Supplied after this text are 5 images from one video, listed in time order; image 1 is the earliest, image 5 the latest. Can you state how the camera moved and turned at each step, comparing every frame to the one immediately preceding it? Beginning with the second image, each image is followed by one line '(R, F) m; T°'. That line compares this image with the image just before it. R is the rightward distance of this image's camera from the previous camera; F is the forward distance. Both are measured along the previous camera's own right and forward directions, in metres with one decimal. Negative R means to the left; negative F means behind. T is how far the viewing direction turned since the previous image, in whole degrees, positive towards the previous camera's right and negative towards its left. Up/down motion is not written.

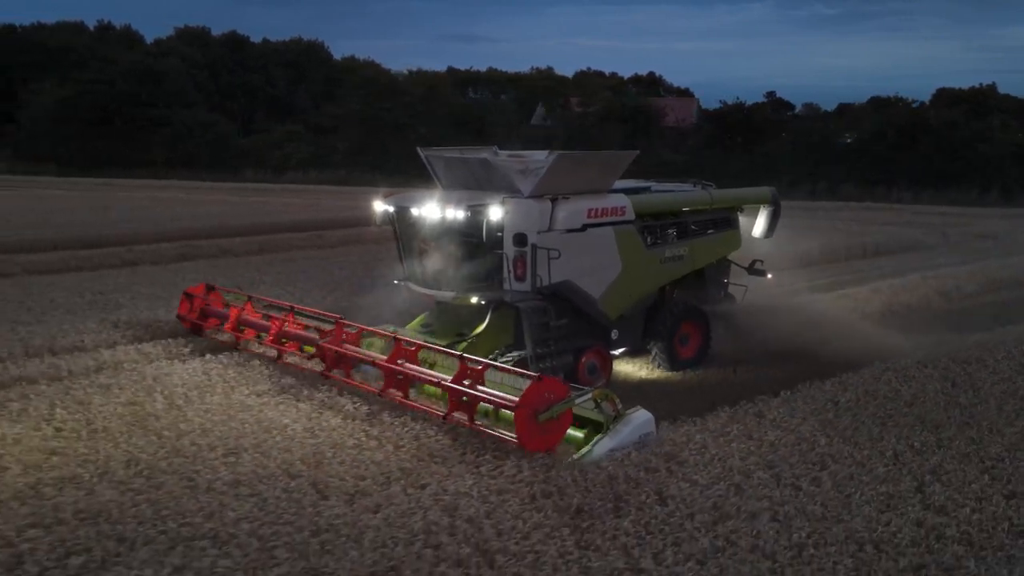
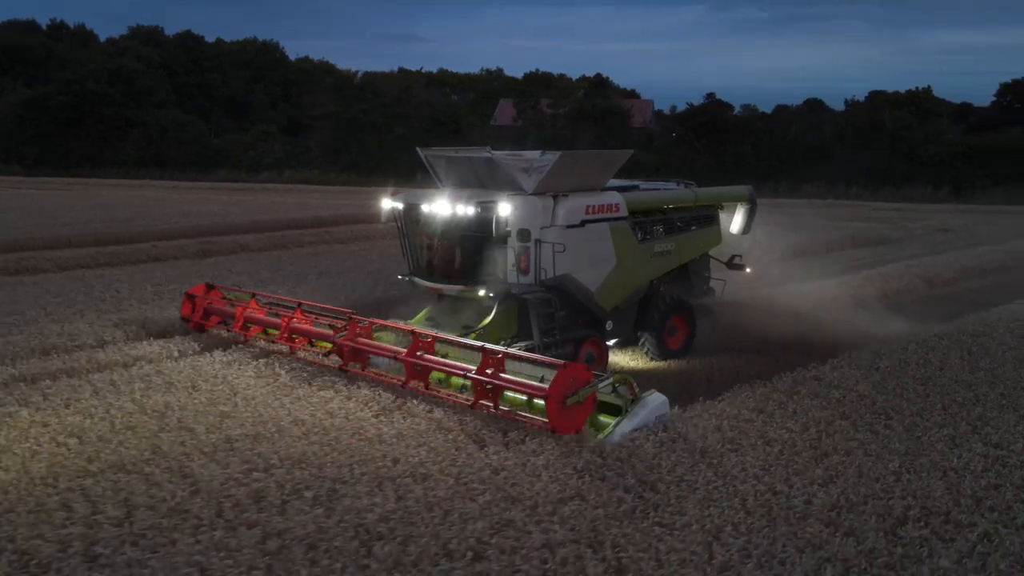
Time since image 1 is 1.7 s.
(-1.2, -0.8) m; +3°
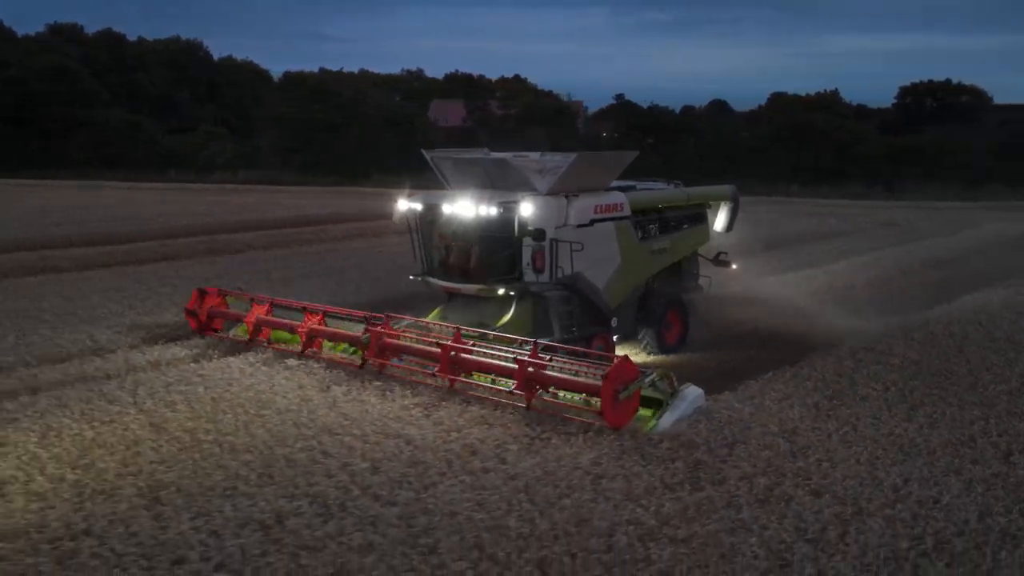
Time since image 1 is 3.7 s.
(-1.6, -0.8) m; +5°
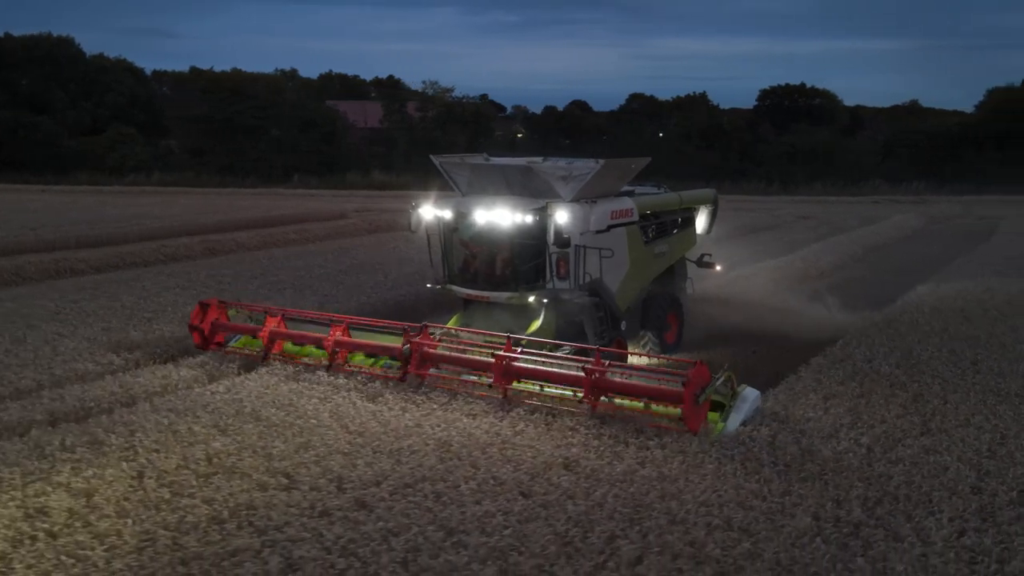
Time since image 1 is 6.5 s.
(-2.2, -0.8) m; +8°
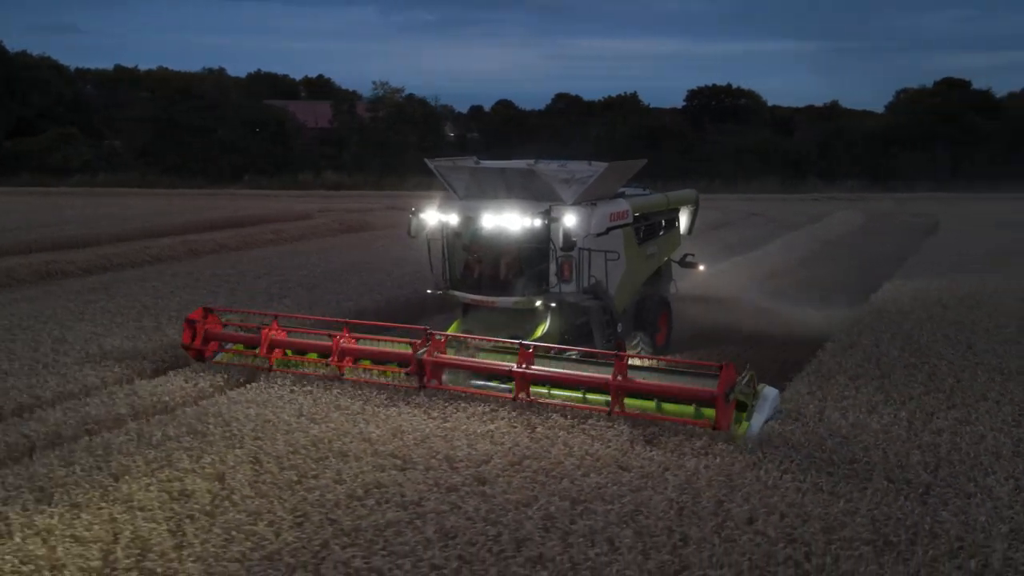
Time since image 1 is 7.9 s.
(-1.0, -0.4) m; +4°
